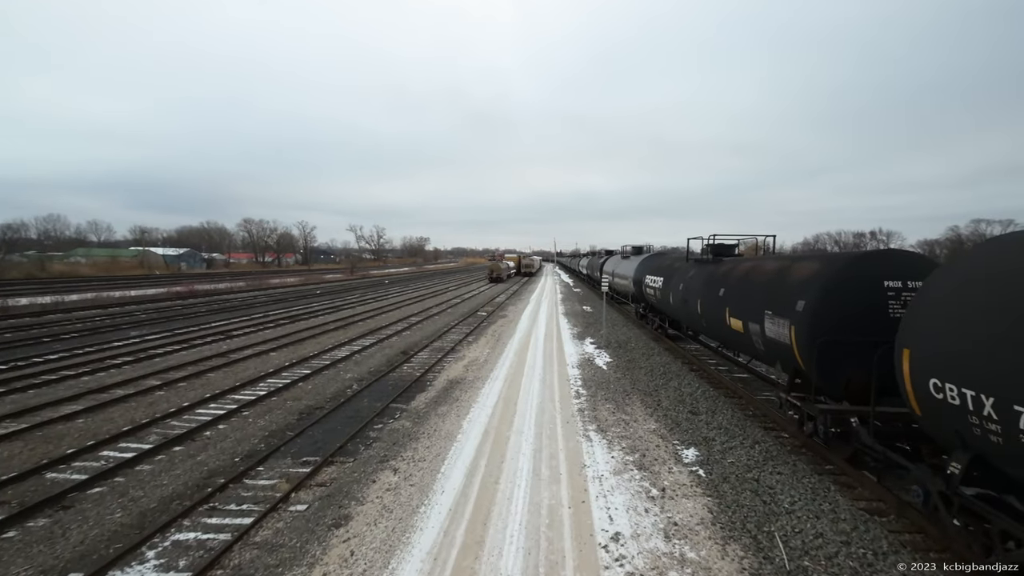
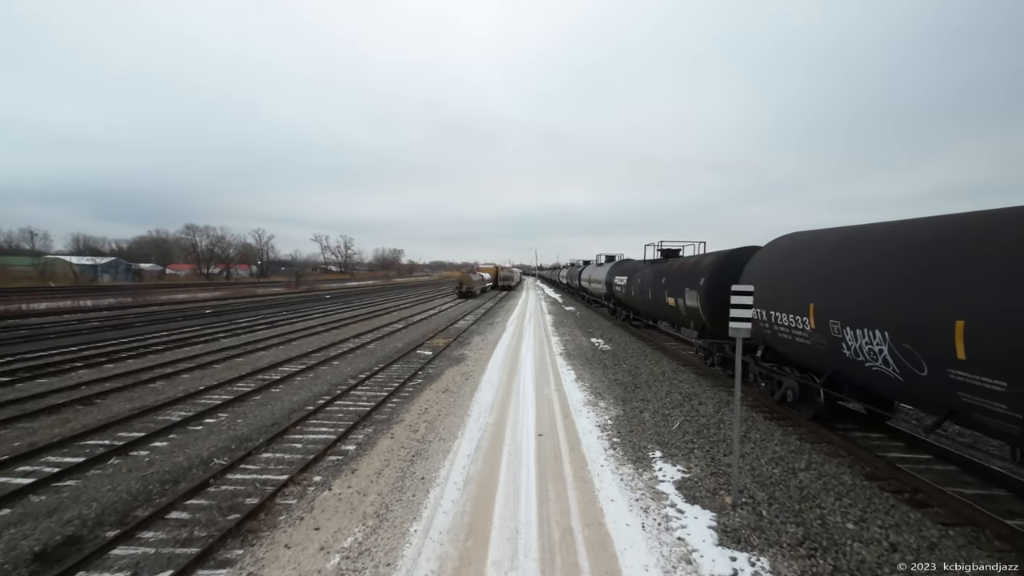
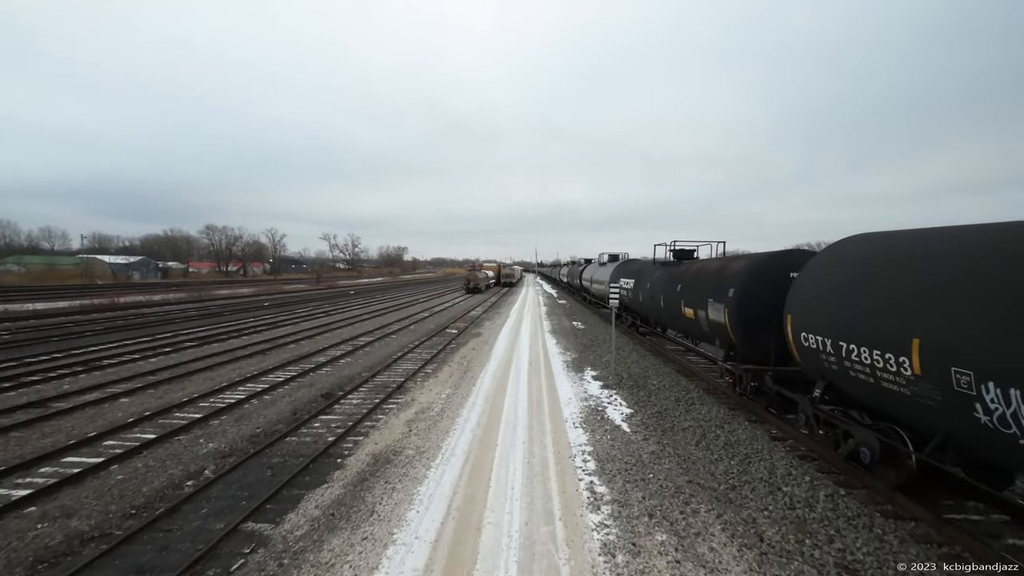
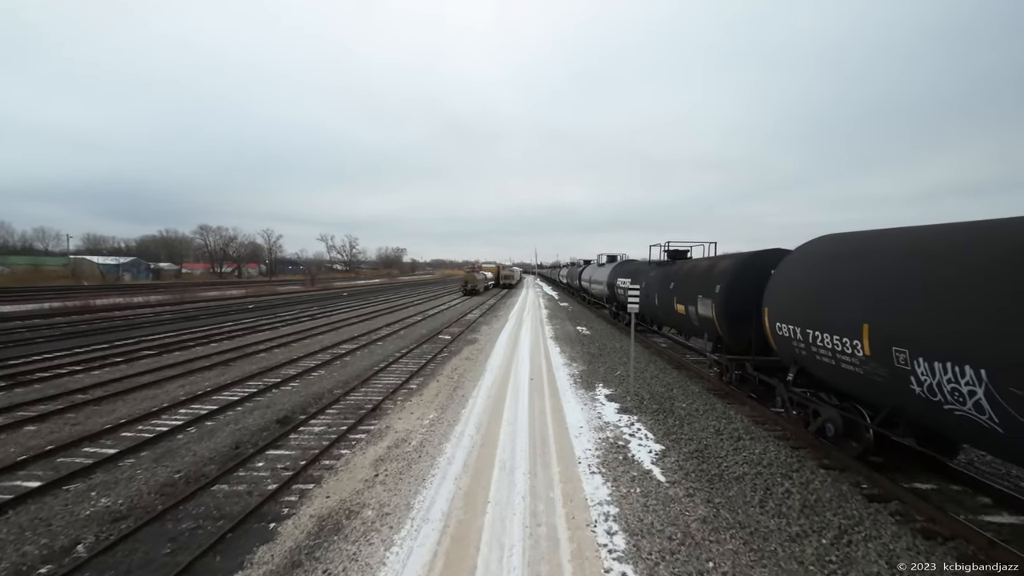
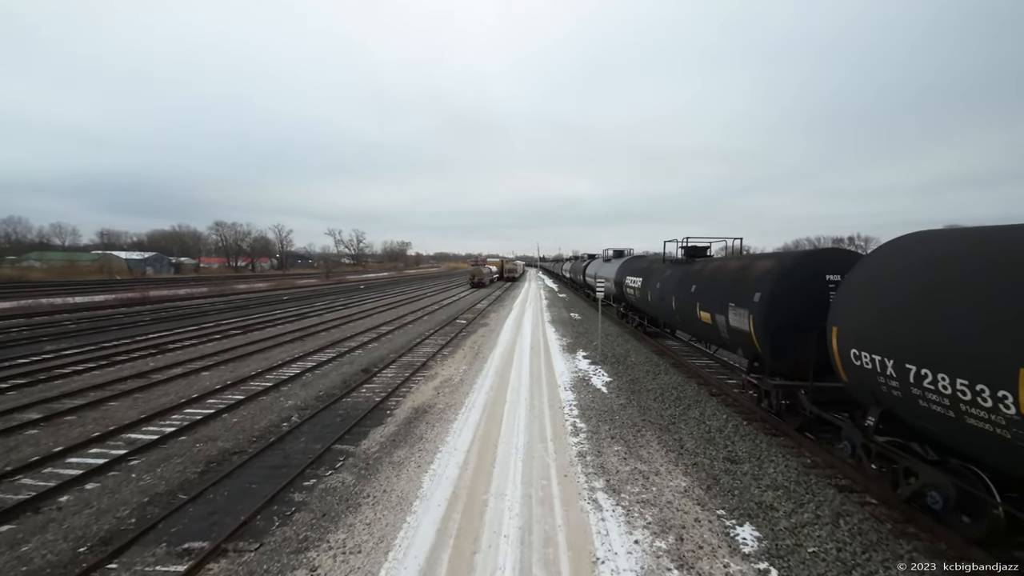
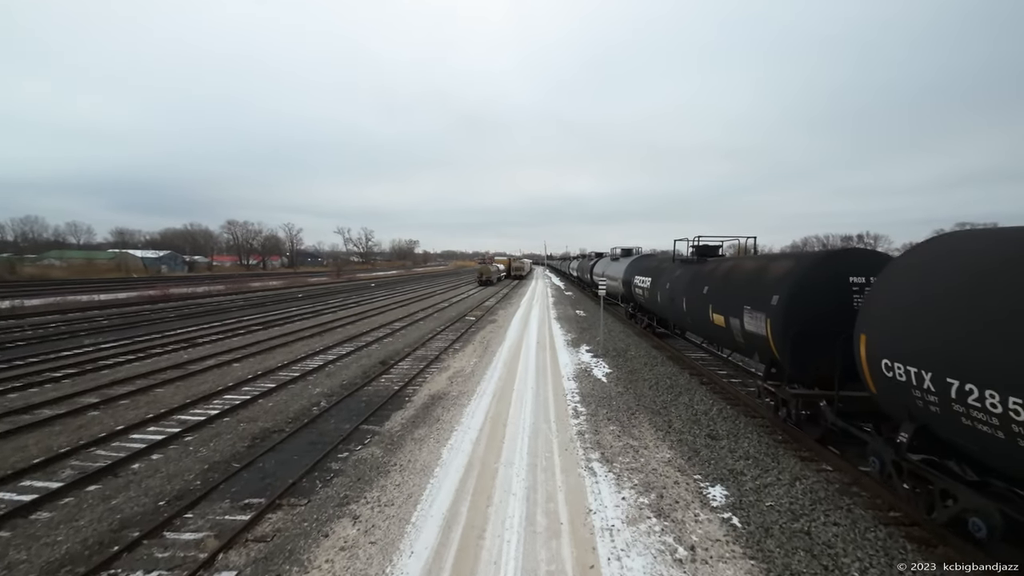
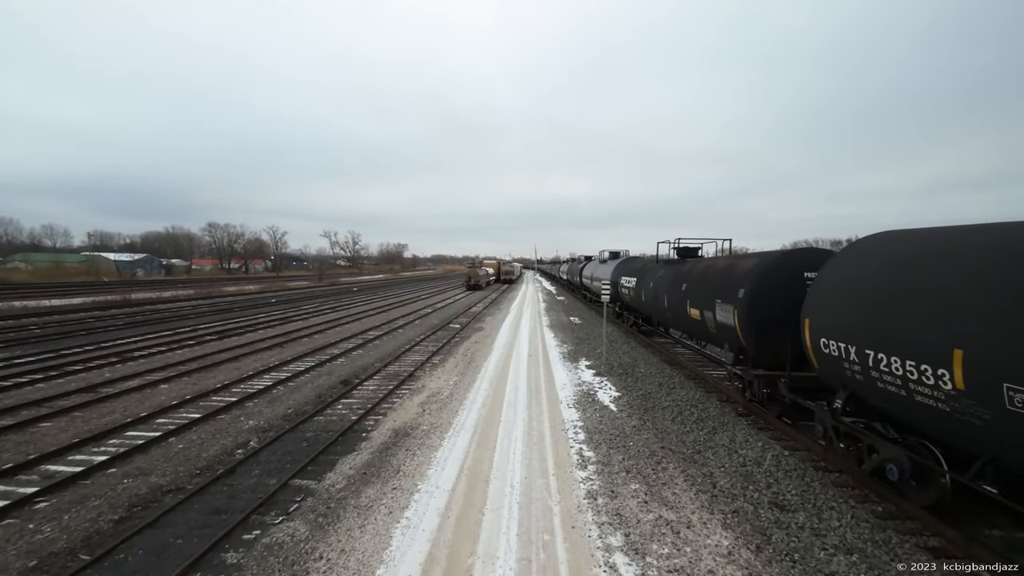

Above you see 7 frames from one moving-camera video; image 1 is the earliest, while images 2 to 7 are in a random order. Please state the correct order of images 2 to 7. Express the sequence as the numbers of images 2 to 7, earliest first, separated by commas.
6, 5, 7, 3, 4, 2
